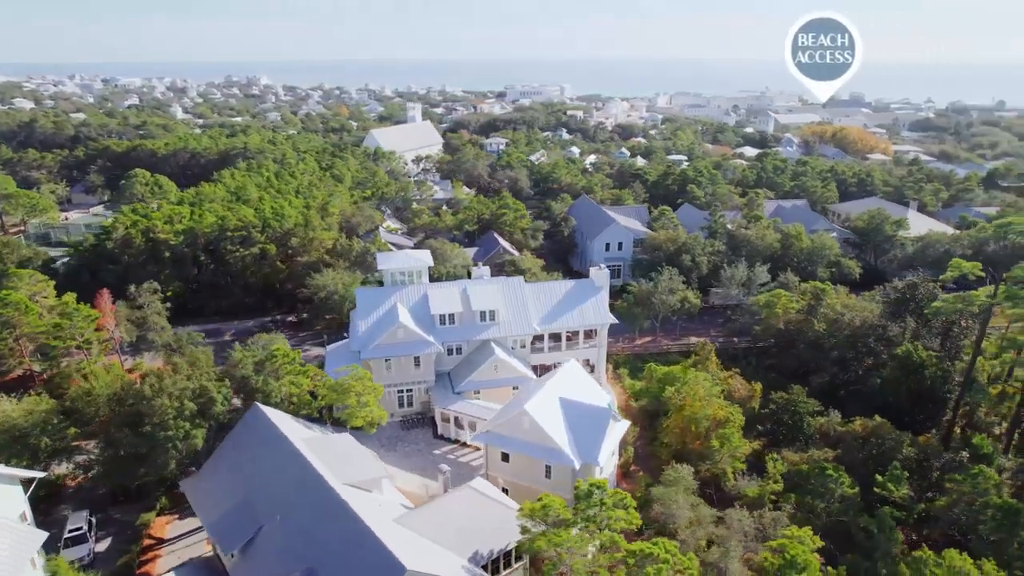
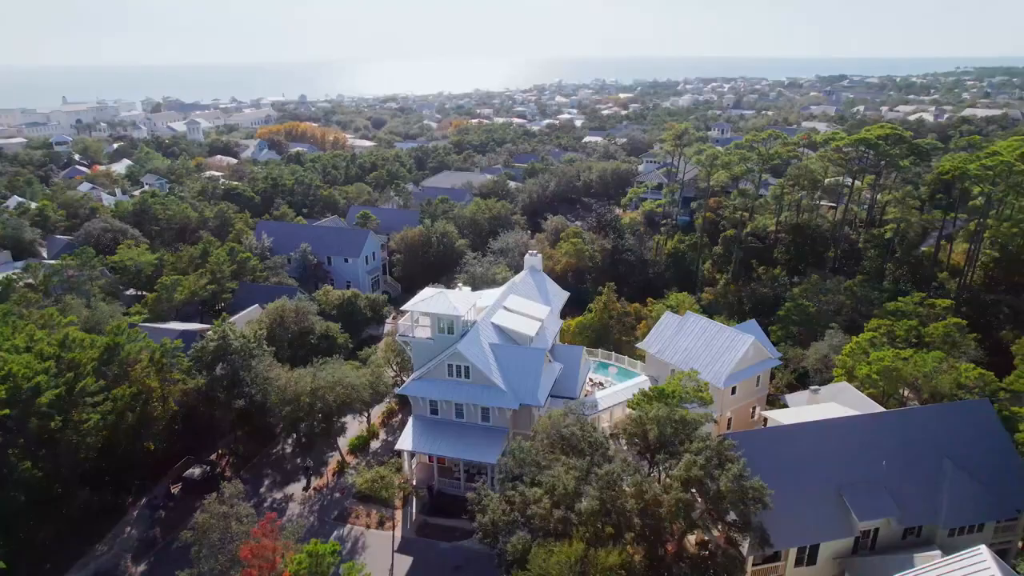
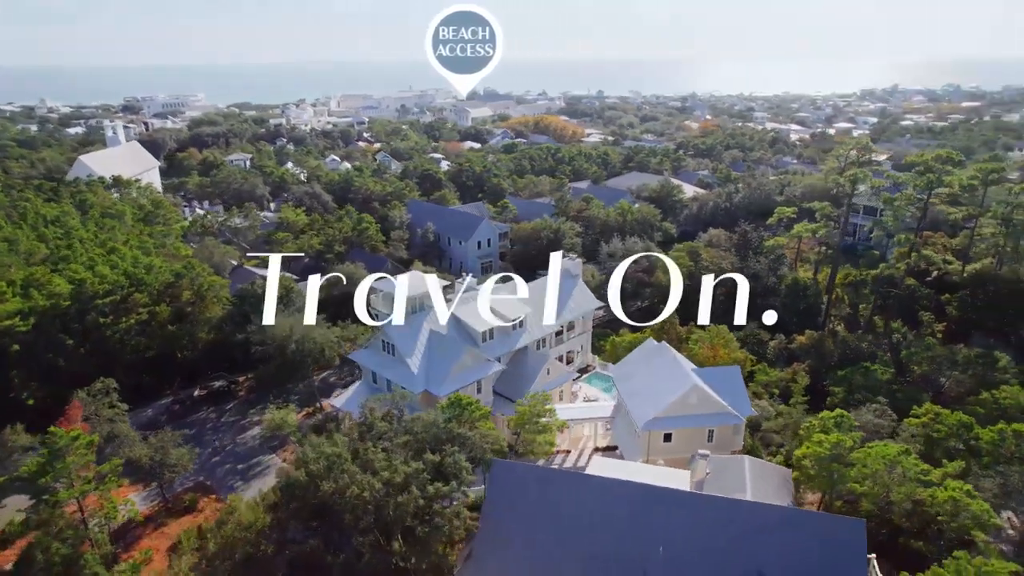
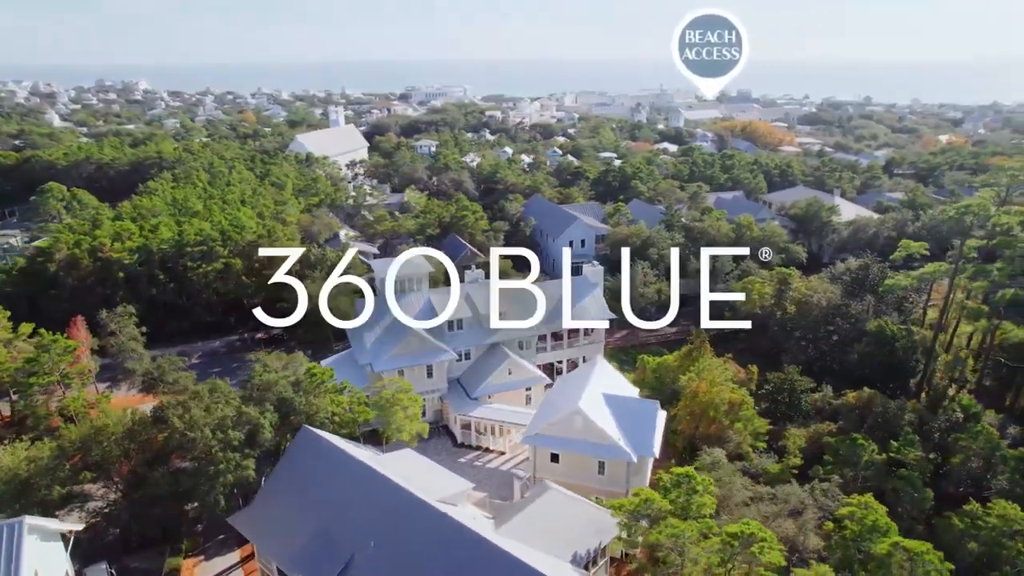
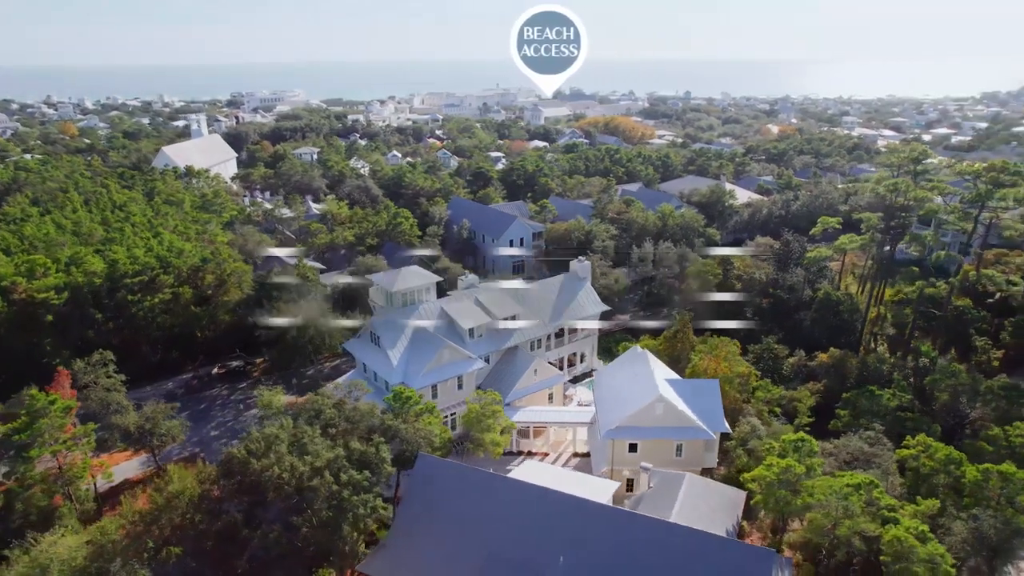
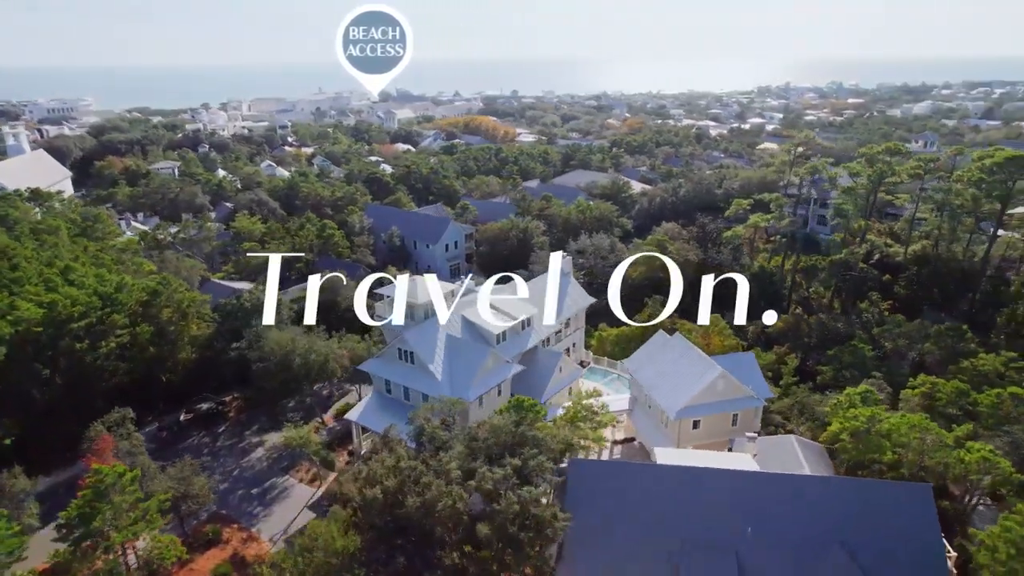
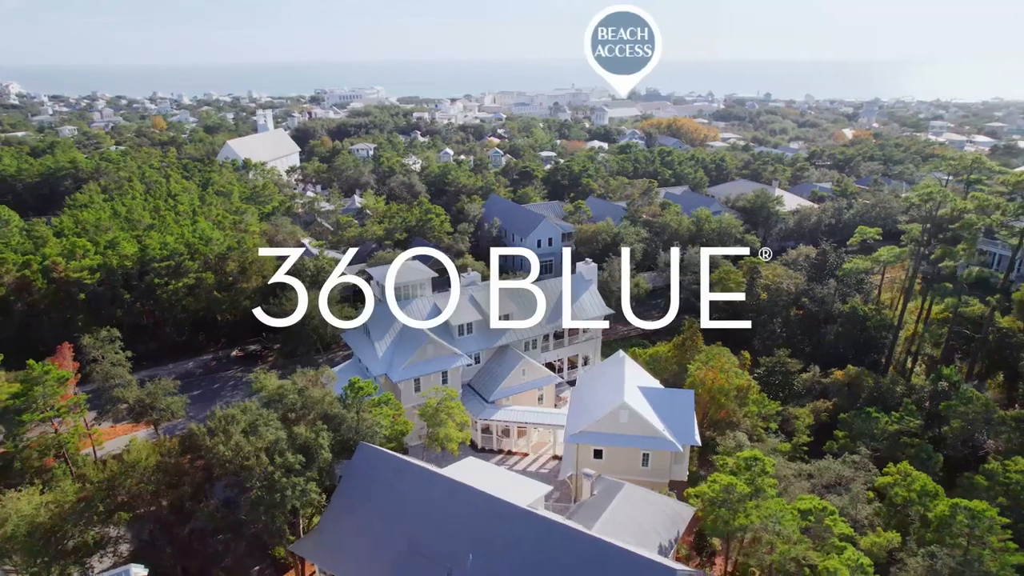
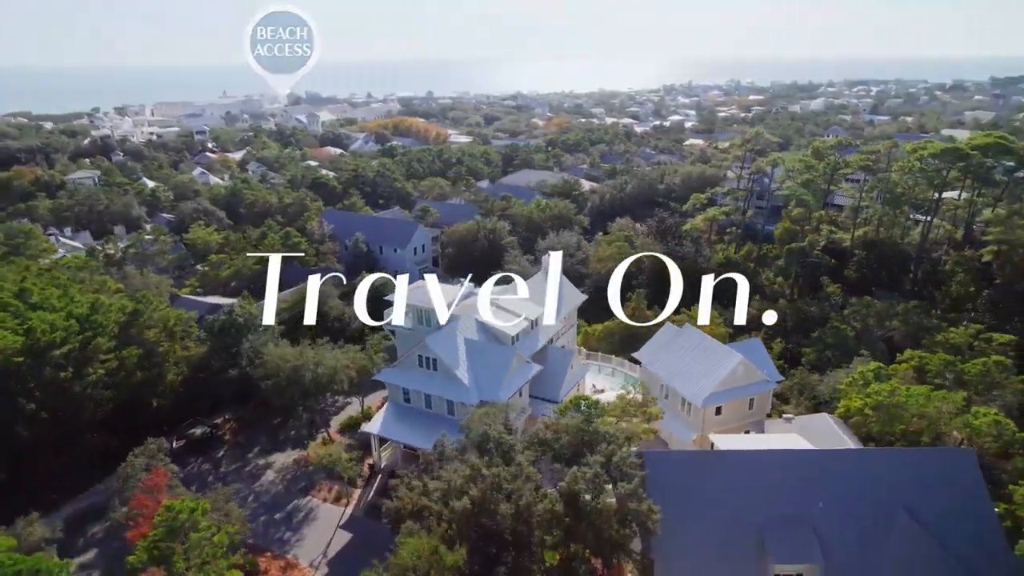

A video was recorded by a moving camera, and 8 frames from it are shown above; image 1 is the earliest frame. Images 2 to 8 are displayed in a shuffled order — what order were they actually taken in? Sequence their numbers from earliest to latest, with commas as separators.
4, 7, 5, 3, 6, 8, 2
